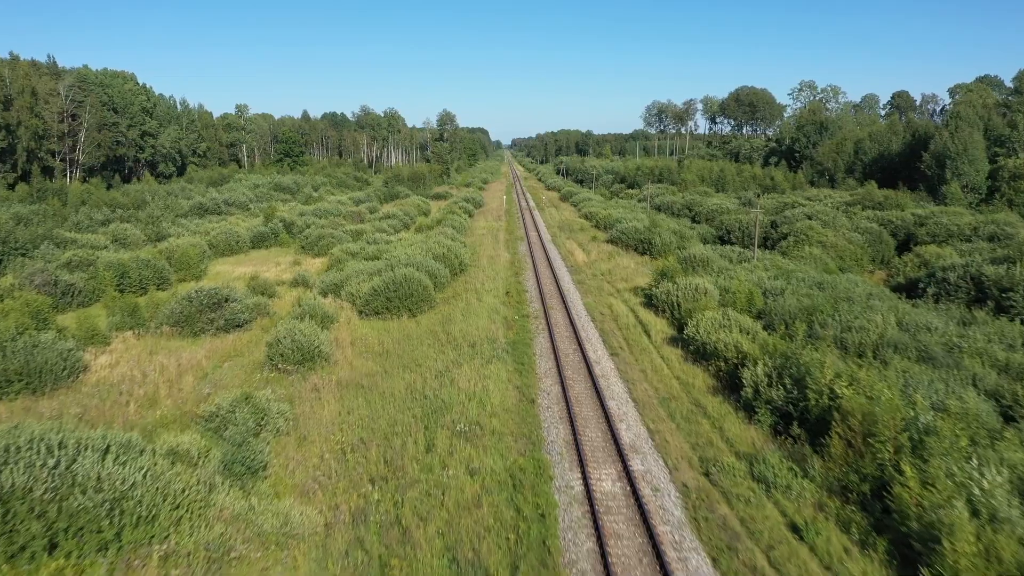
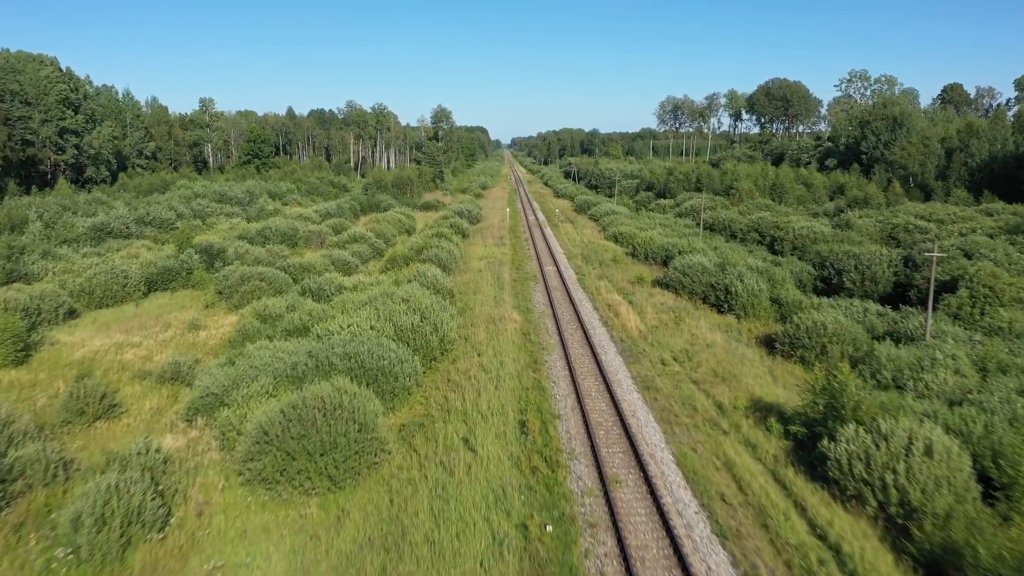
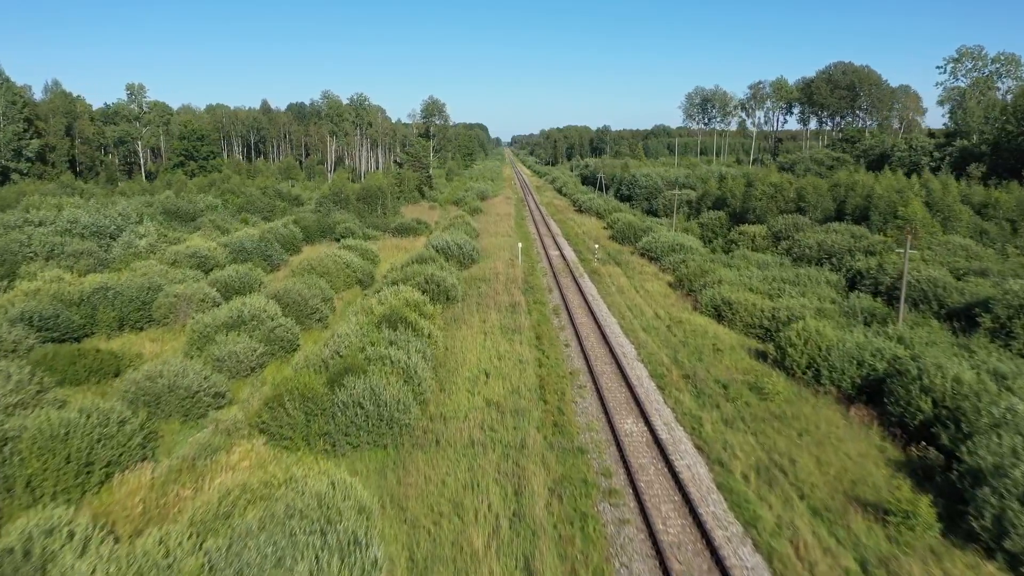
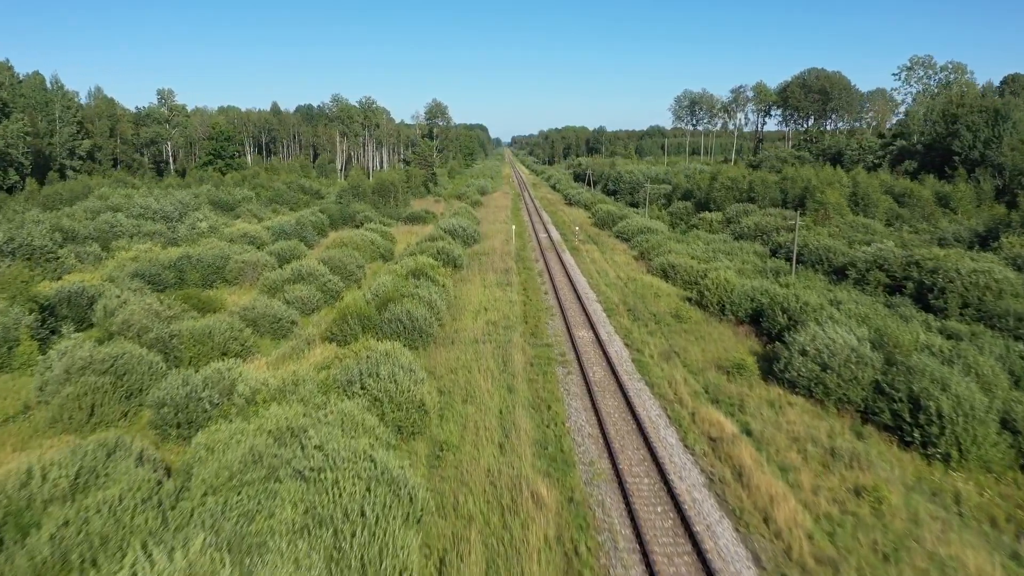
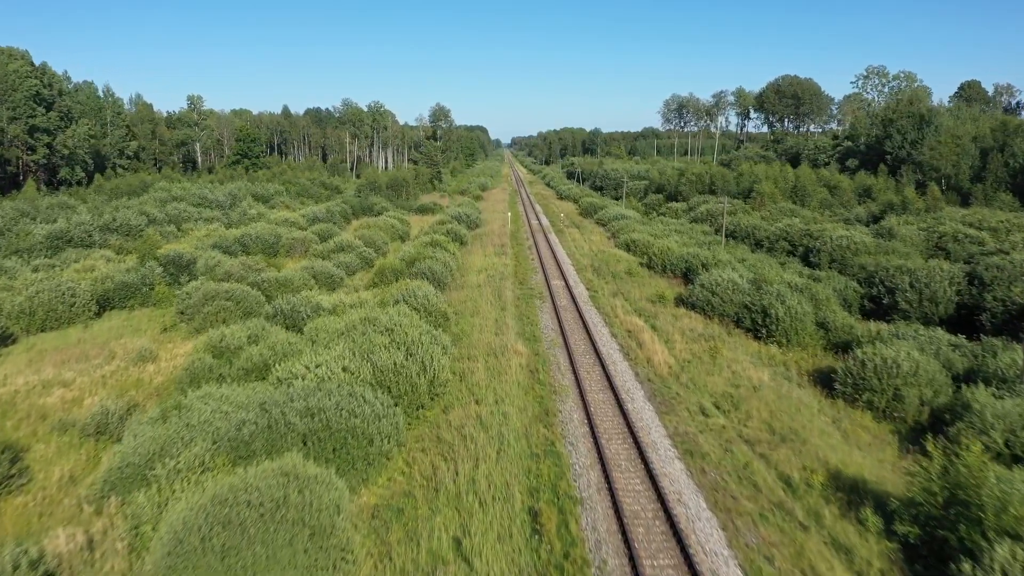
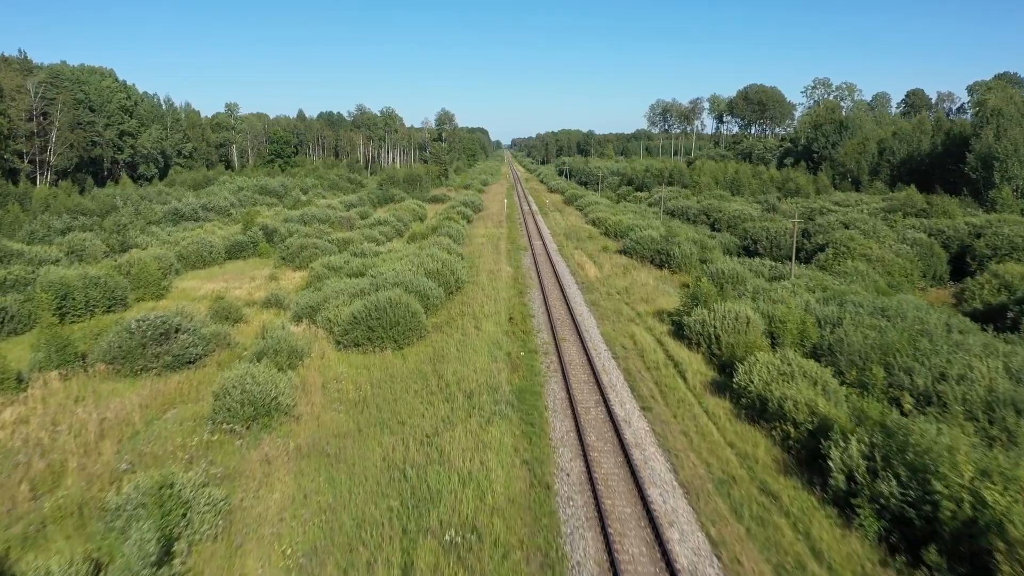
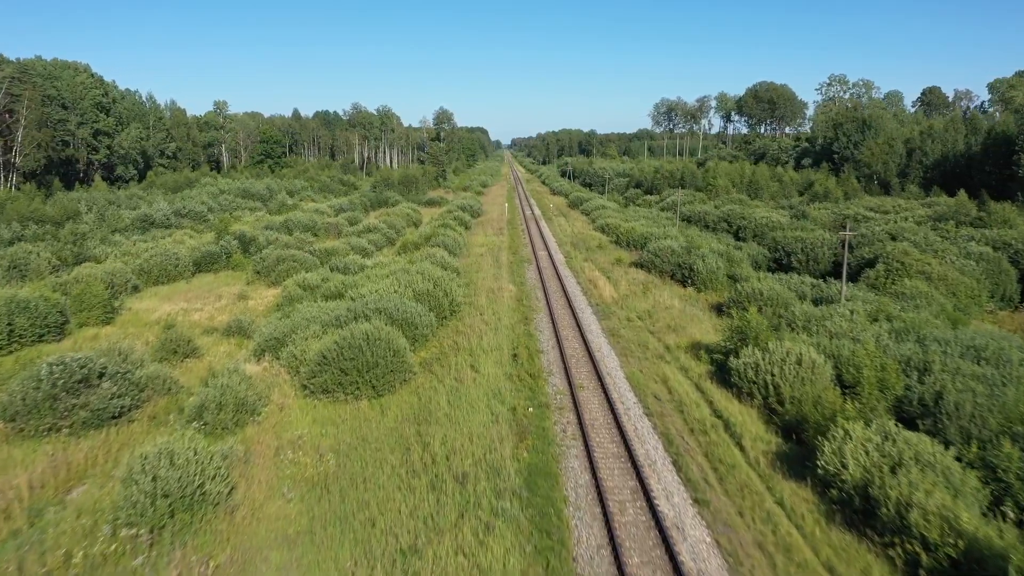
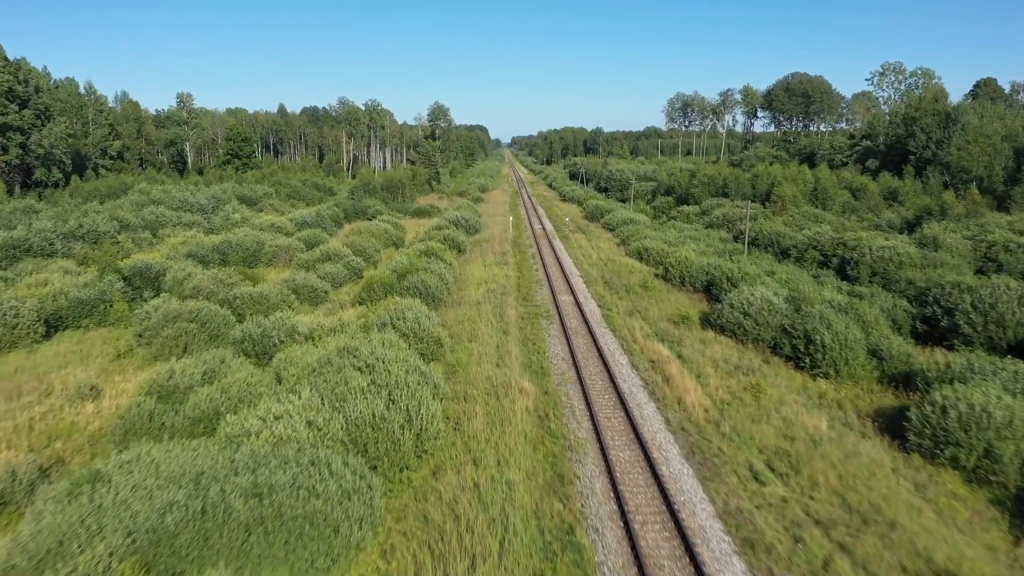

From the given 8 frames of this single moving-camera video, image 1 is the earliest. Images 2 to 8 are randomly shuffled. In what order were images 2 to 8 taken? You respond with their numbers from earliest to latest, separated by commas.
6, 7, 2, 5, 8, 4, 3
